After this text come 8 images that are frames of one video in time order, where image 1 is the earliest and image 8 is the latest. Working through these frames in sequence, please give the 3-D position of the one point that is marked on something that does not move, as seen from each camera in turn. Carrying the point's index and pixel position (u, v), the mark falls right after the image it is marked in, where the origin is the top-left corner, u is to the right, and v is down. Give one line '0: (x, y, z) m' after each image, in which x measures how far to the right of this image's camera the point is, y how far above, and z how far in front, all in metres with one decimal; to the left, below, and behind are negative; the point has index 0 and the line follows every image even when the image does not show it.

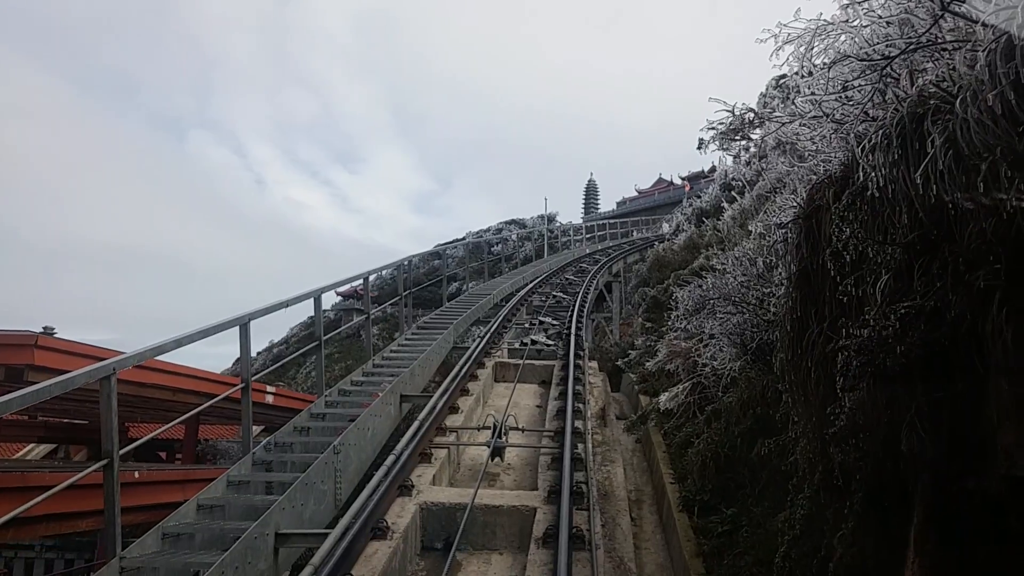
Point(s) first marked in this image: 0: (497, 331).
0: (-0.2, -0.6, +11.2) m
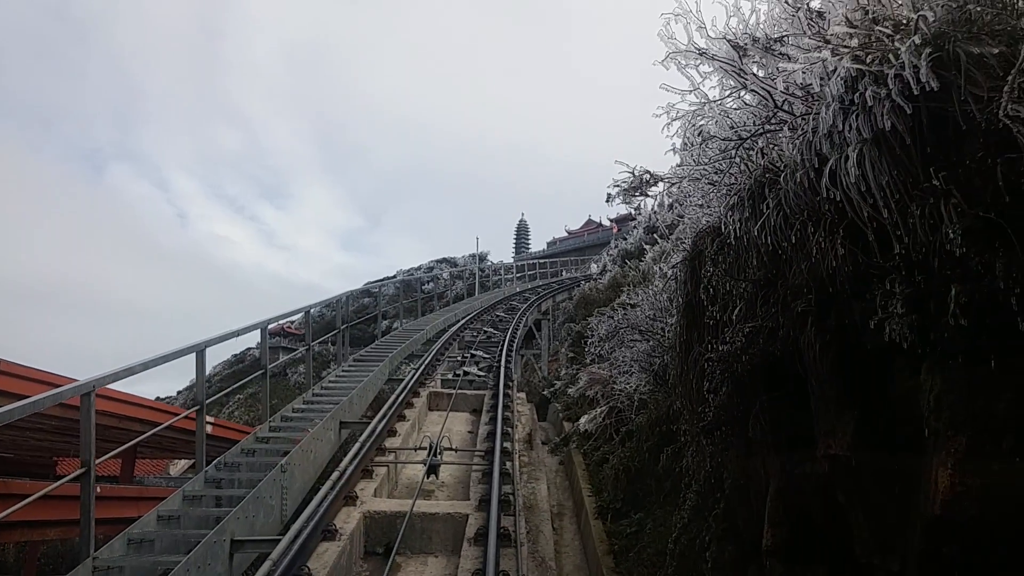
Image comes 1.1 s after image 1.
0: (-1.1, -1.1, +11.7) m
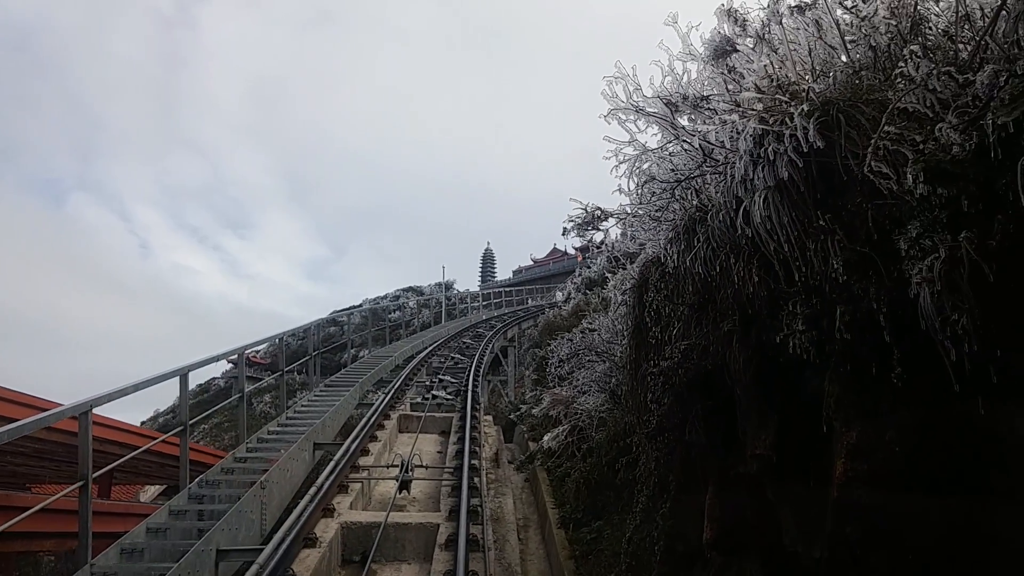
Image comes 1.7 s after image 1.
0: (-1.6, -1.4, +12.1) m
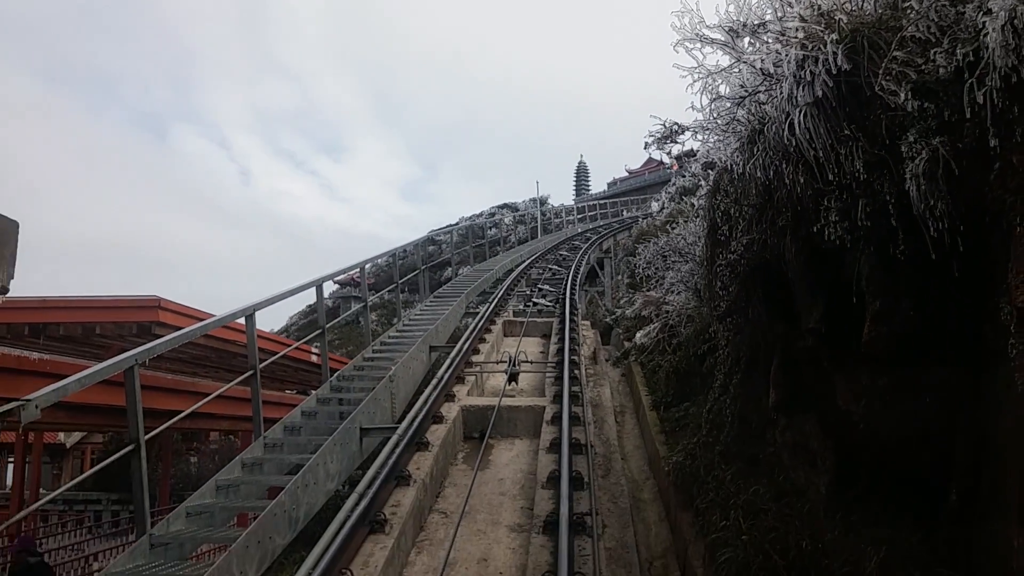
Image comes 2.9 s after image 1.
0: (-0.2, -0.2, +13.0) m
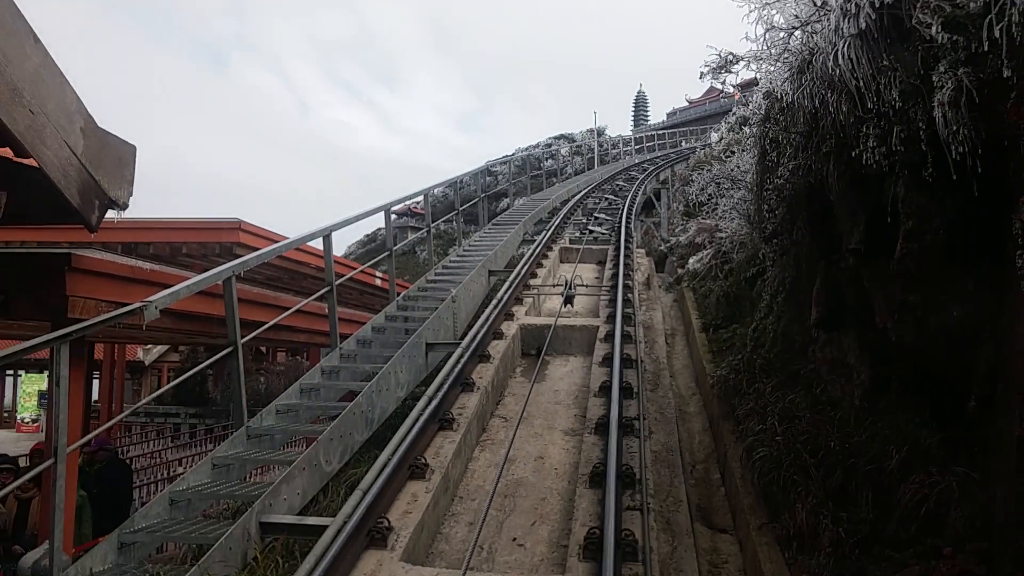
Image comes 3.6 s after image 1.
0: (+0.7, +0.9, +13.3) m
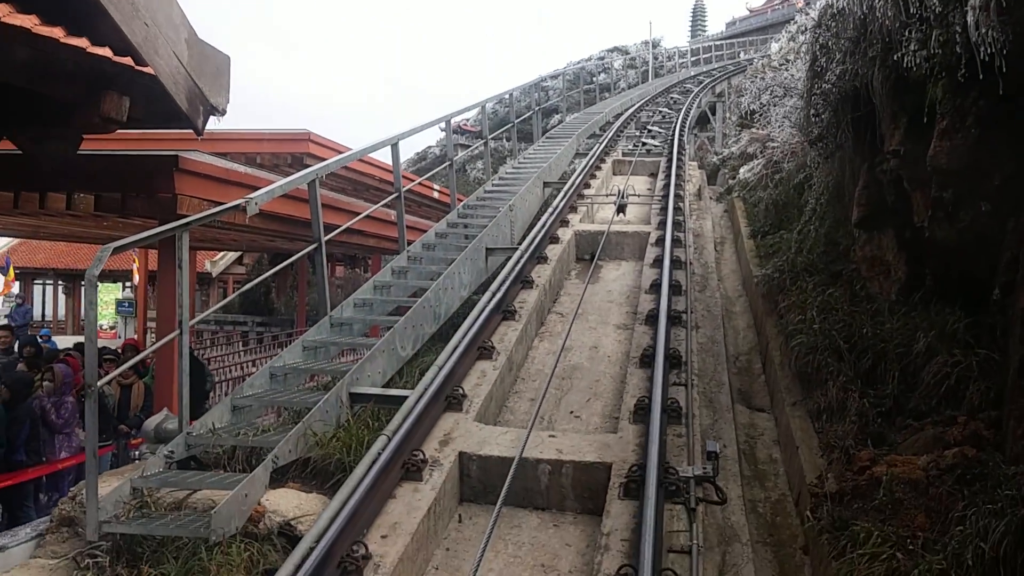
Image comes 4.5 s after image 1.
0: (+1.6, +2.3, +13.4) m
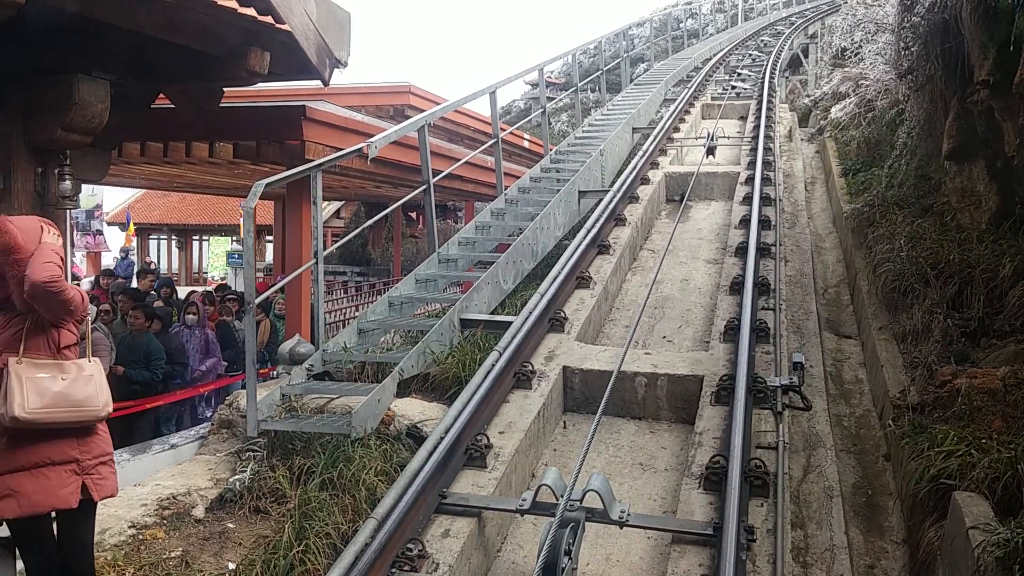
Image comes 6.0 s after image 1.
0: (+2.9, +3.2, +13.4) m
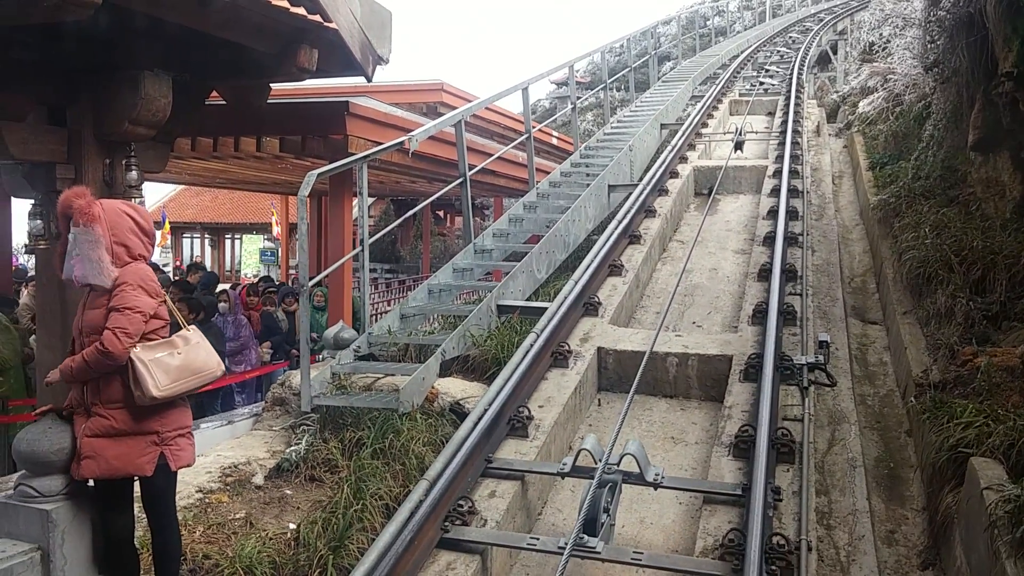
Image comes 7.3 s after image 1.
0: (+3.4, +3.2, +13.5) m
